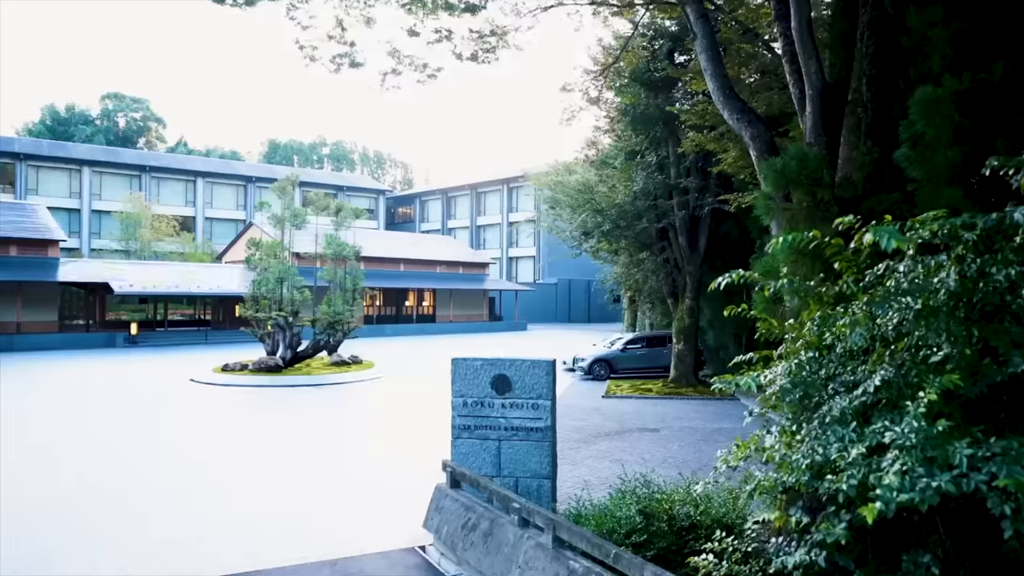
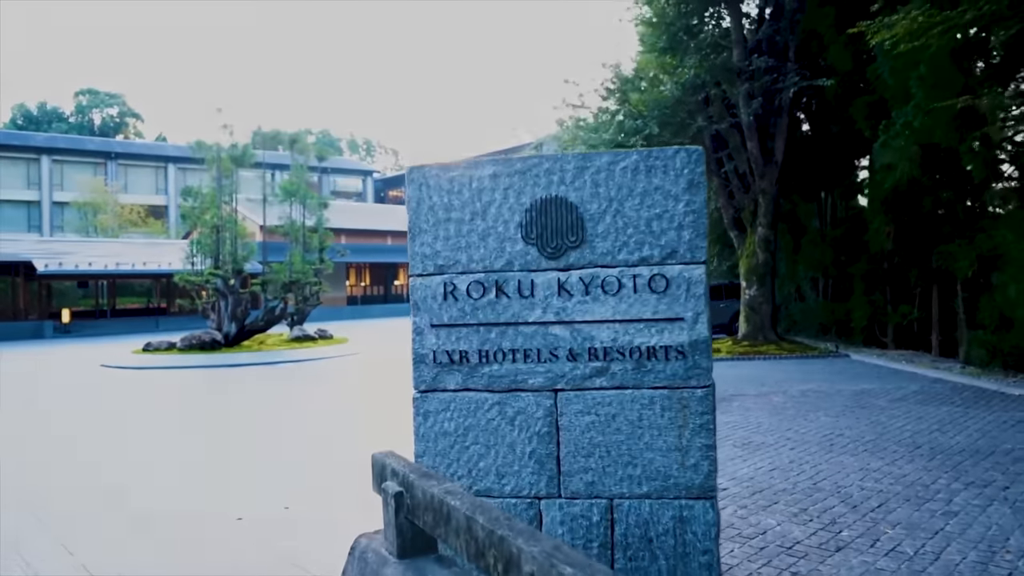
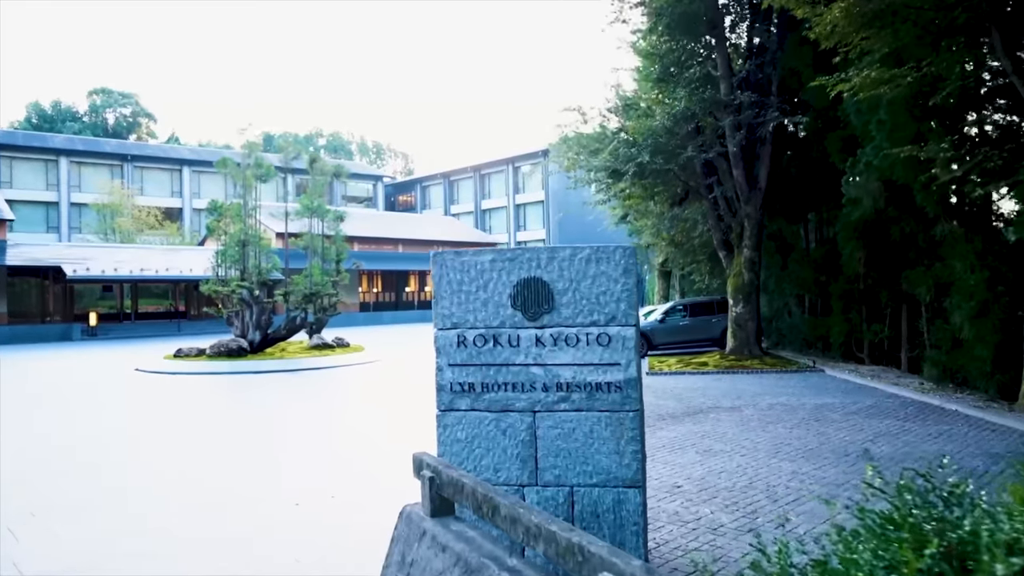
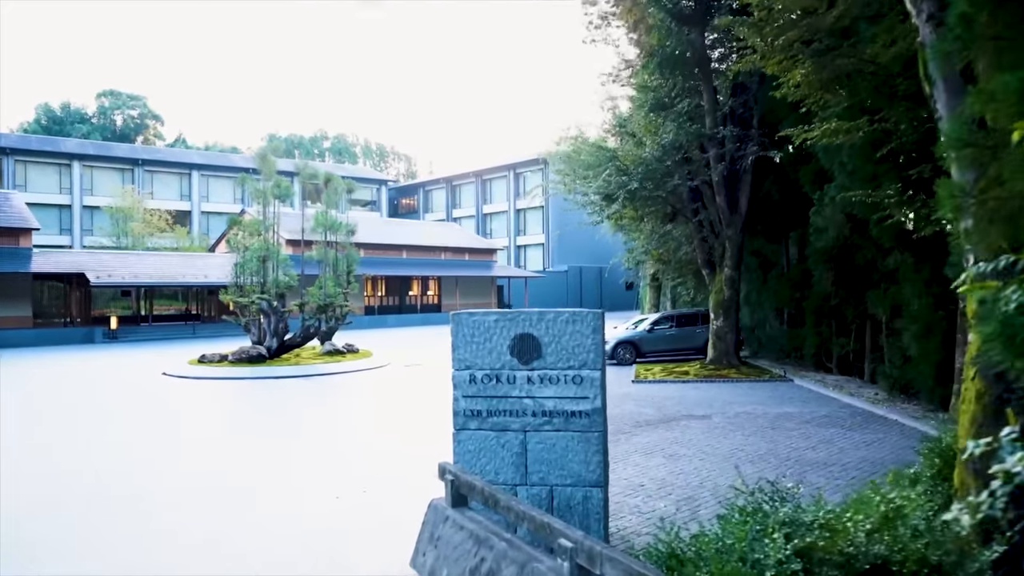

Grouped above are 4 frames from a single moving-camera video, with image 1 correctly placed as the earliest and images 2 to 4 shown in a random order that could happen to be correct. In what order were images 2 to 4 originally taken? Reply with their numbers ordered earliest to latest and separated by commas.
4, 3, 2
